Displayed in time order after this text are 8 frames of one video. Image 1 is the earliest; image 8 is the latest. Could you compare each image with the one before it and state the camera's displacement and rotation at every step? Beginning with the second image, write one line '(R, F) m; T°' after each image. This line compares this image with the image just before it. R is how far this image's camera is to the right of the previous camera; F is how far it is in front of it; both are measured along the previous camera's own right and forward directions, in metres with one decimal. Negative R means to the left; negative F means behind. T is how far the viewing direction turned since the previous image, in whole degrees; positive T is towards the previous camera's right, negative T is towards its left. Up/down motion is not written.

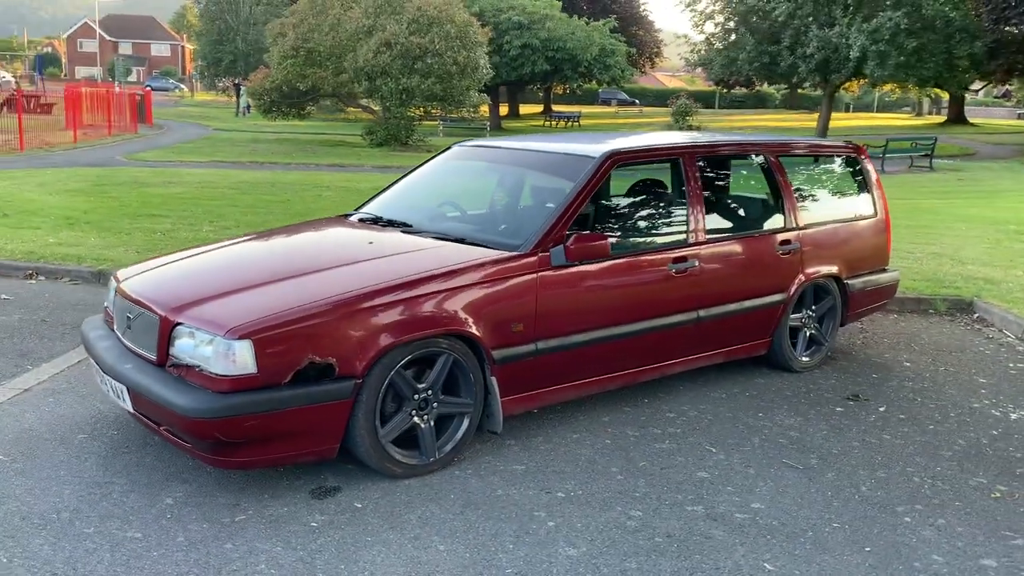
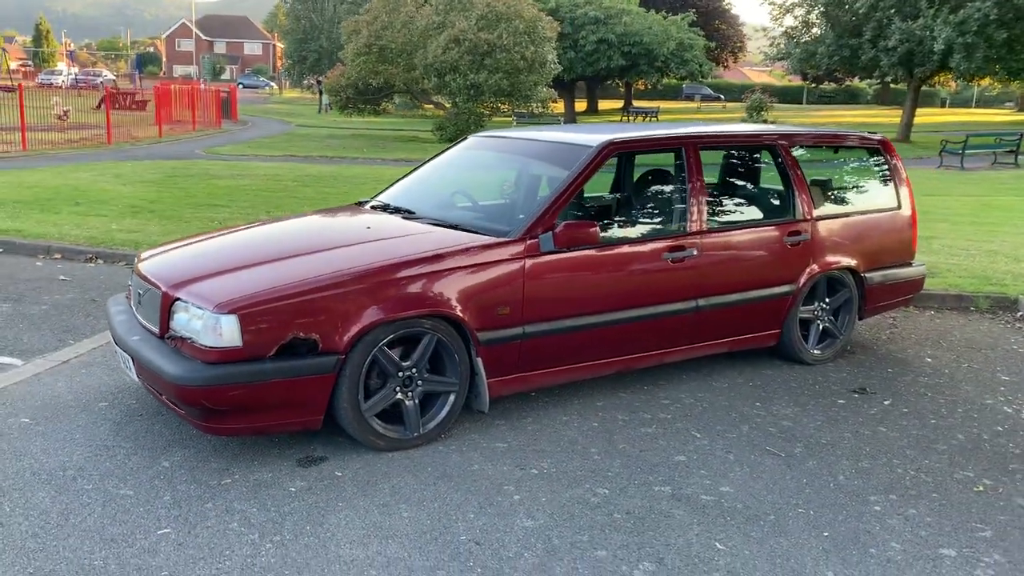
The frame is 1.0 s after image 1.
(+0.4, -0.1) m; -5°
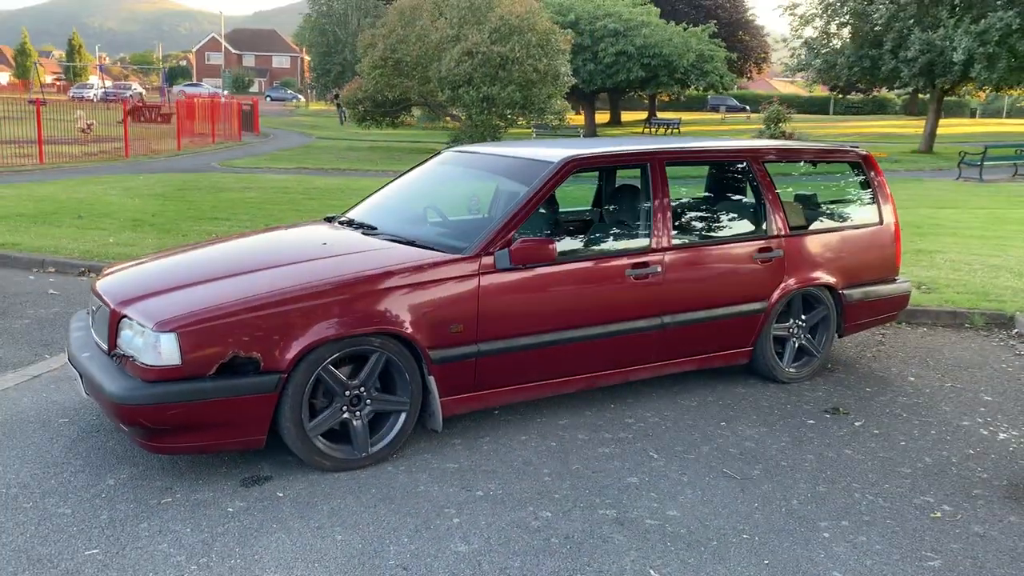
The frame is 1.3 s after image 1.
(+0.3, +0.1) m; -2°
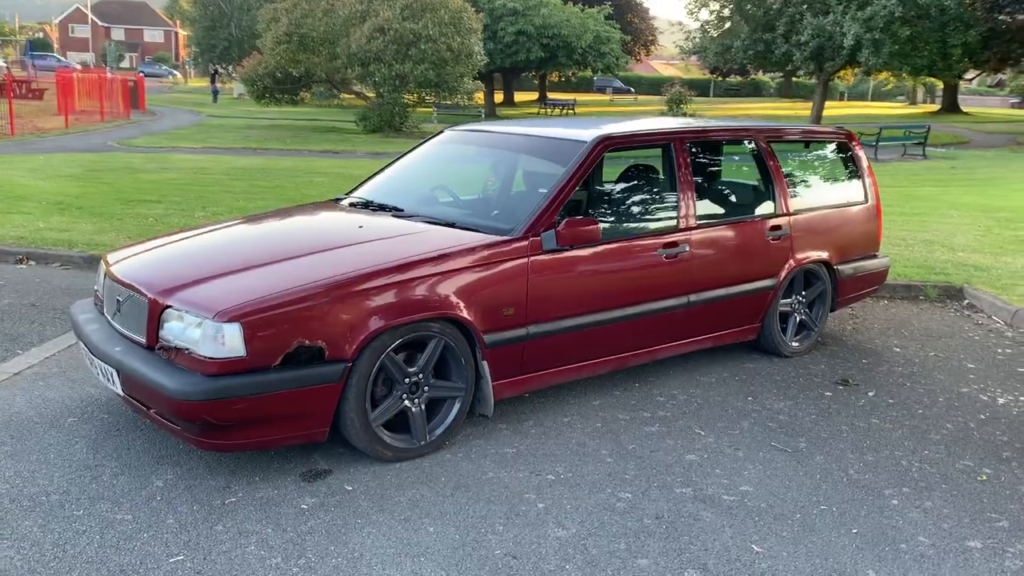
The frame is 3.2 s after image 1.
(-0.8, +0.1) m; +7°
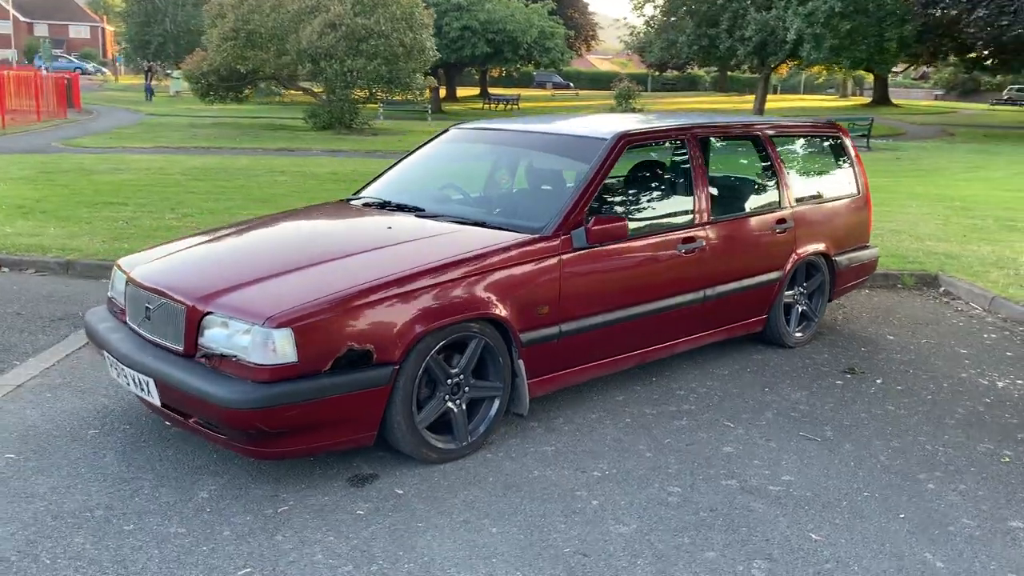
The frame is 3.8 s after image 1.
(-0.4, 0.0) m; +4°
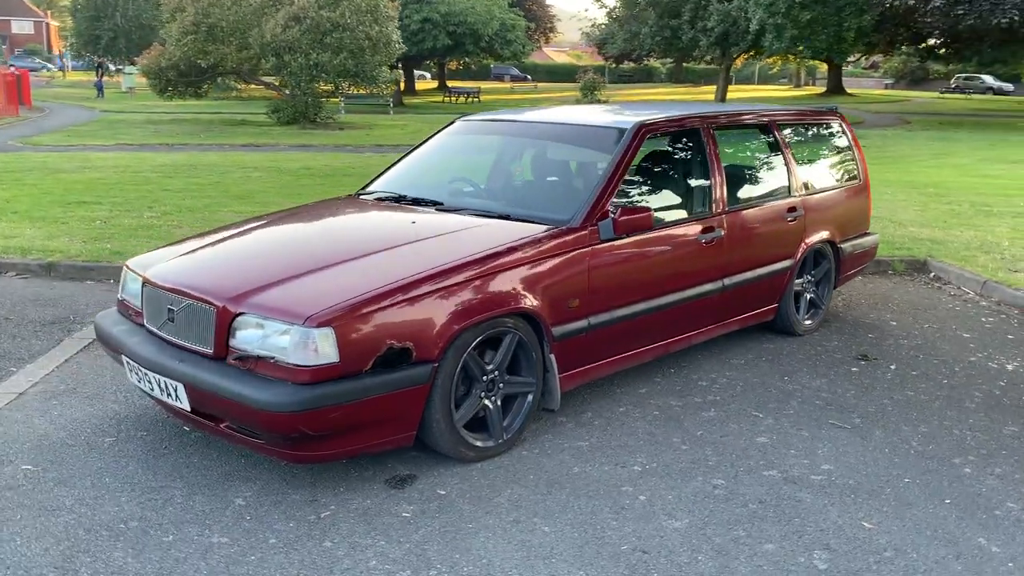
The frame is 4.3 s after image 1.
(-0.3, +0.1) m; +3°
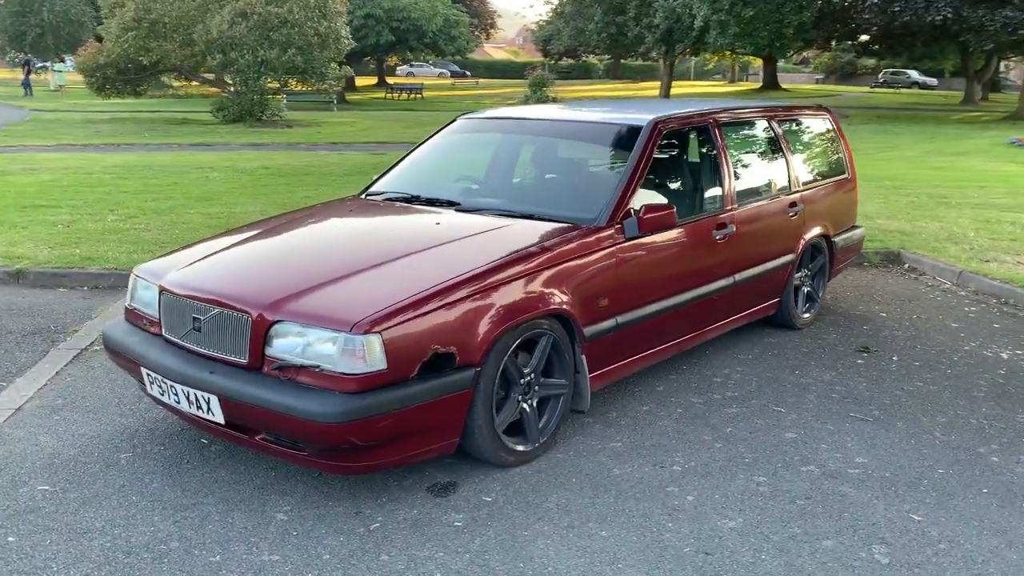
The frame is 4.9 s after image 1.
(-0.4, +0.1) m; +4°
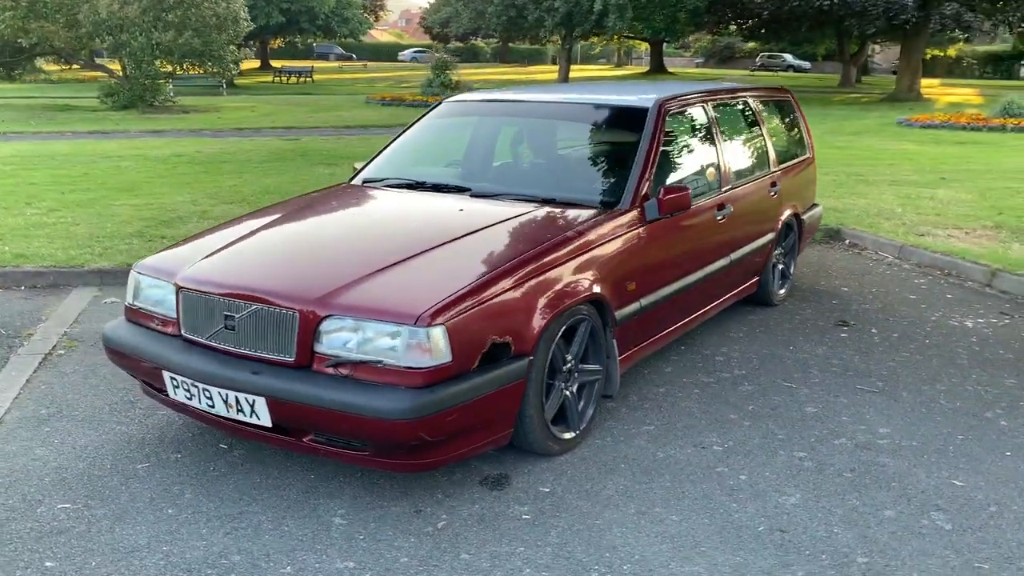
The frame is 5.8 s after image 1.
(-0.6, +0.1) m; +7°
